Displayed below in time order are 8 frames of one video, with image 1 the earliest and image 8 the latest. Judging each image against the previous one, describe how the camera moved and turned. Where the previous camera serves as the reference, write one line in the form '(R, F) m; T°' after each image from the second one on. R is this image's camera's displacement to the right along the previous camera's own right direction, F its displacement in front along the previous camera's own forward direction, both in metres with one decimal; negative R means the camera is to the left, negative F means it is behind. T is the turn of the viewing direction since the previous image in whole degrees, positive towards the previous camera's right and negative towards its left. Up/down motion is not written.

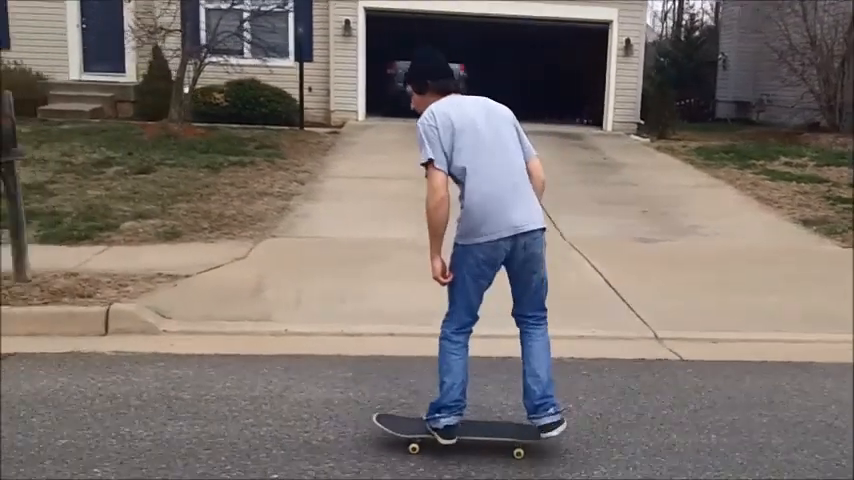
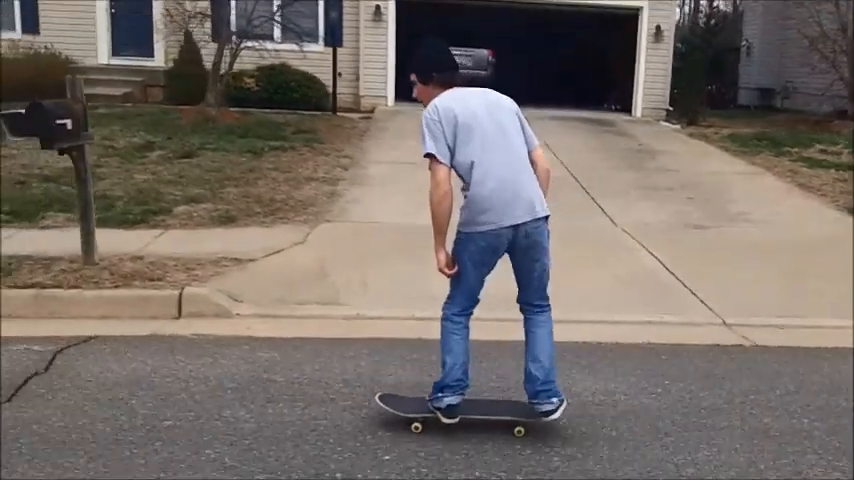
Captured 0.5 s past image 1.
(-0.4, 0.0) m; 0°
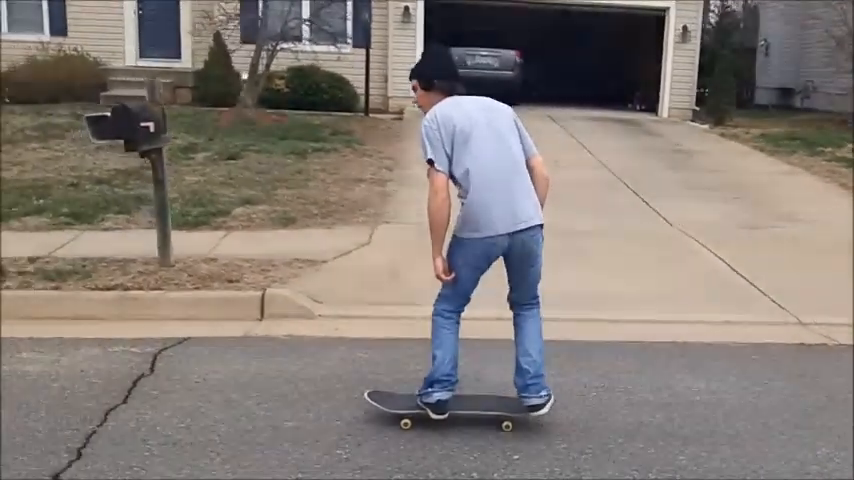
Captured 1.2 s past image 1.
(-0.5, 0.0) m; 0°
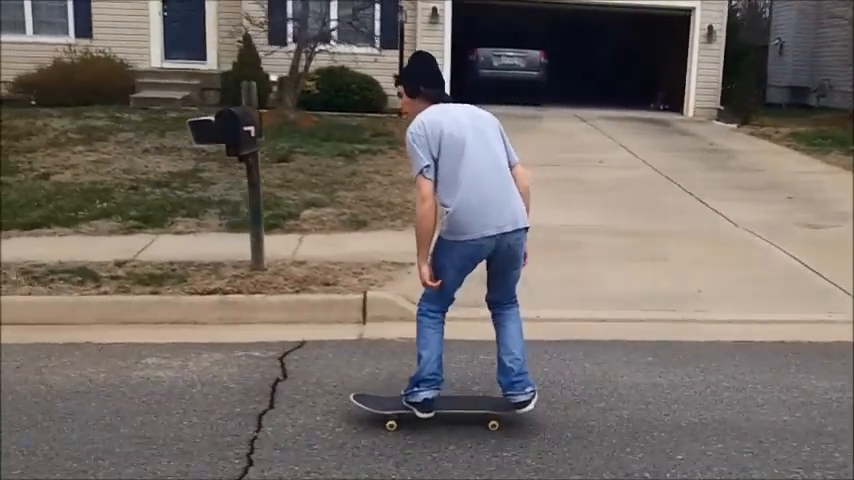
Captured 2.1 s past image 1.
(-0.7, 0.0) m; +1°
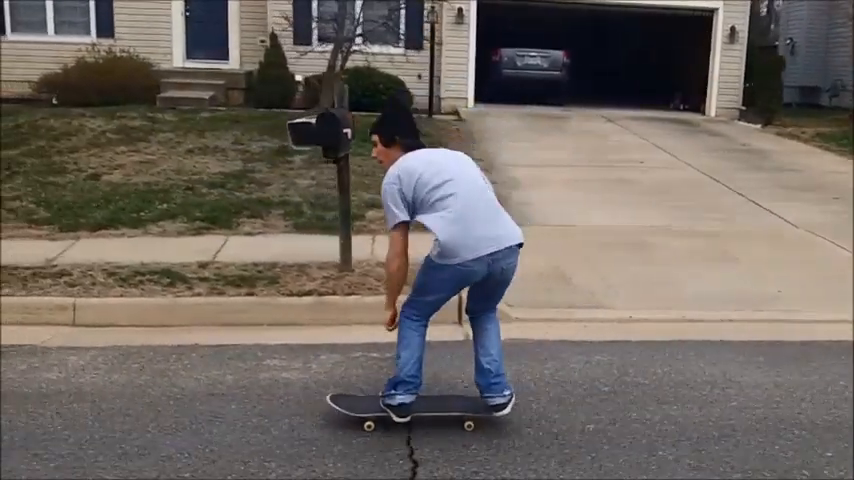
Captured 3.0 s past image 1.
(-0.7, 0.0) m; +1°
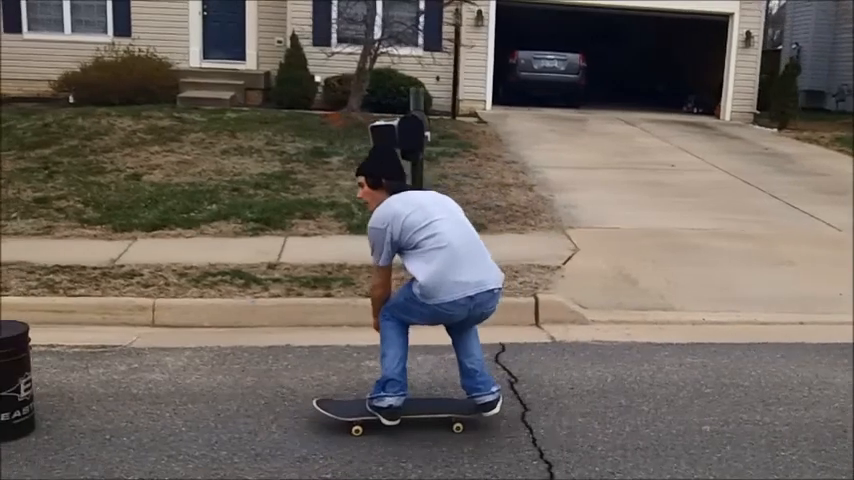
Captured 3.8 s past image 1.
(-0.6, 0.0) m; +1°
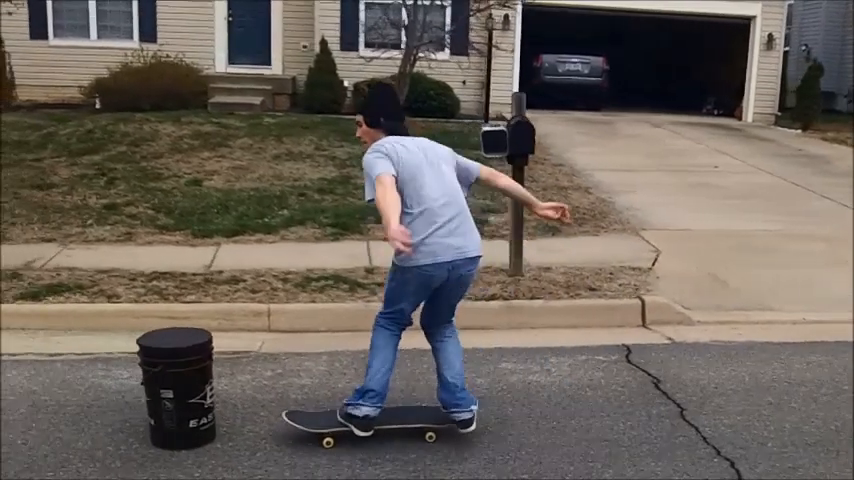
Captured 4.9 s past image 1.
(-0.9, -0.1) m; +2°
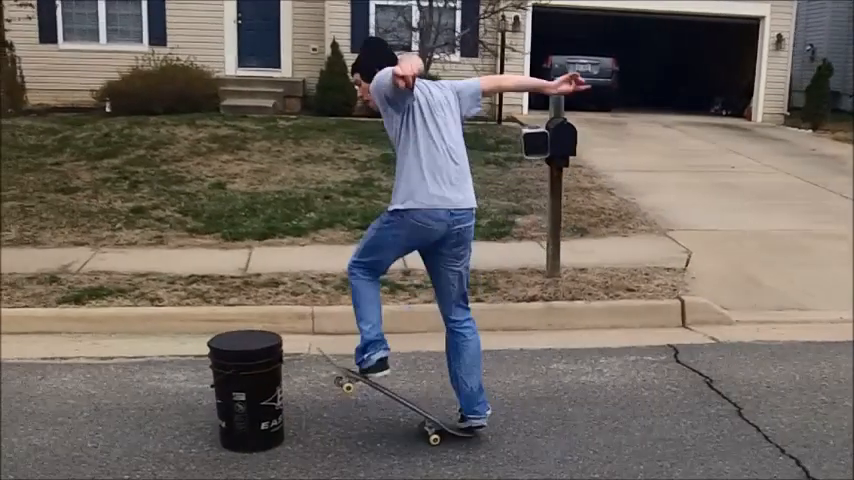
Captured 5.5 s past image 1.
(-0.3, 0.0) m; +1°
